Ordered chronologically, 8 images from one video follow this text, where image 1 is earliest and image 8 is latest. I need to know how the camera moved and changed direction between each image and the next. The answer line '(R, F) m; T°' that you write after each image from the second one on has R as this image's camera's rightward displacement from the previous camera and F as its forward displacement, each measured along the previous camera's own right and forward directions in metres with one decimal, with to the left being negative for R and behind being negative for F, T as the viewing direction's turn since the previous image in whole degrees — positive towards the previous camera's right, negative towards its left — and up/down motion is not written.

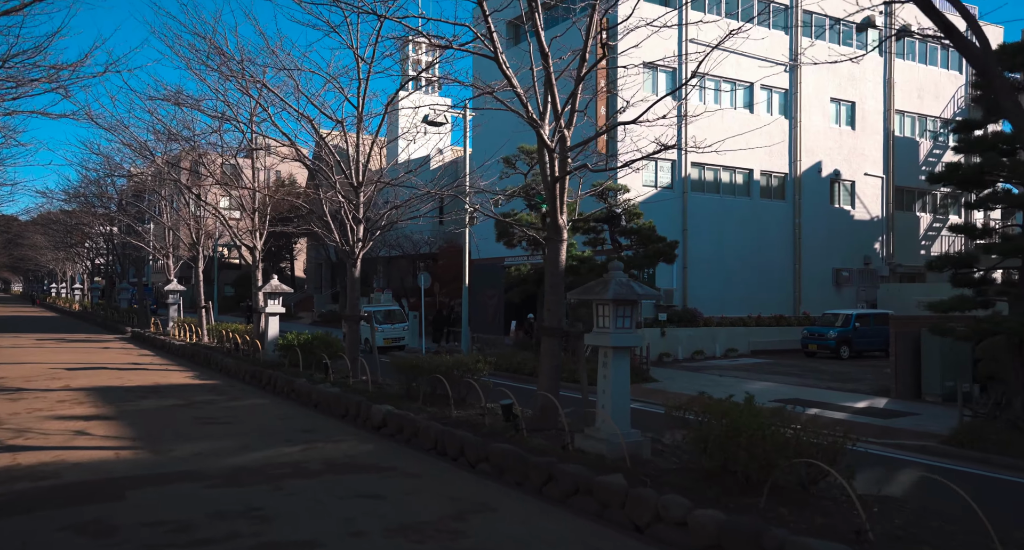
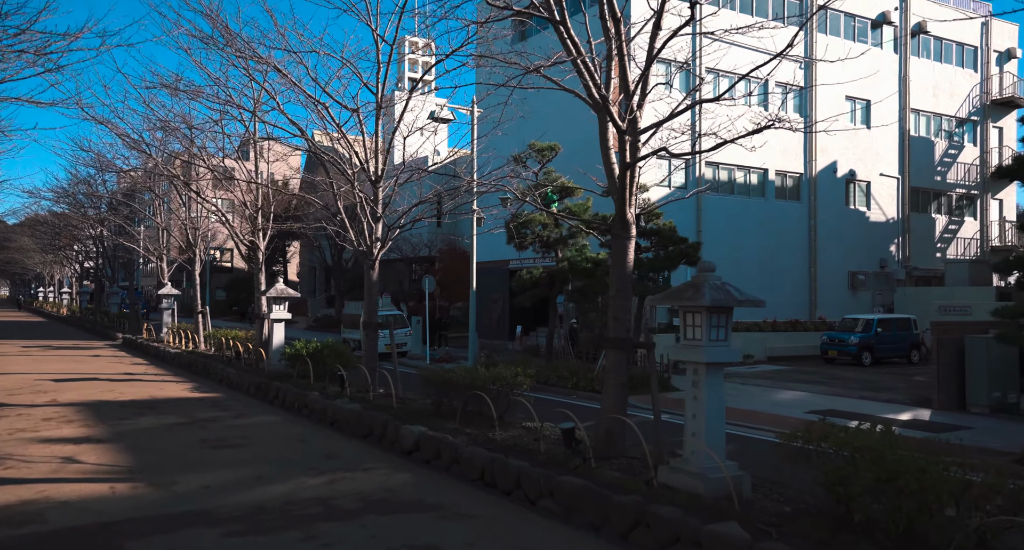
(-0.6, +1.0) m; +1°
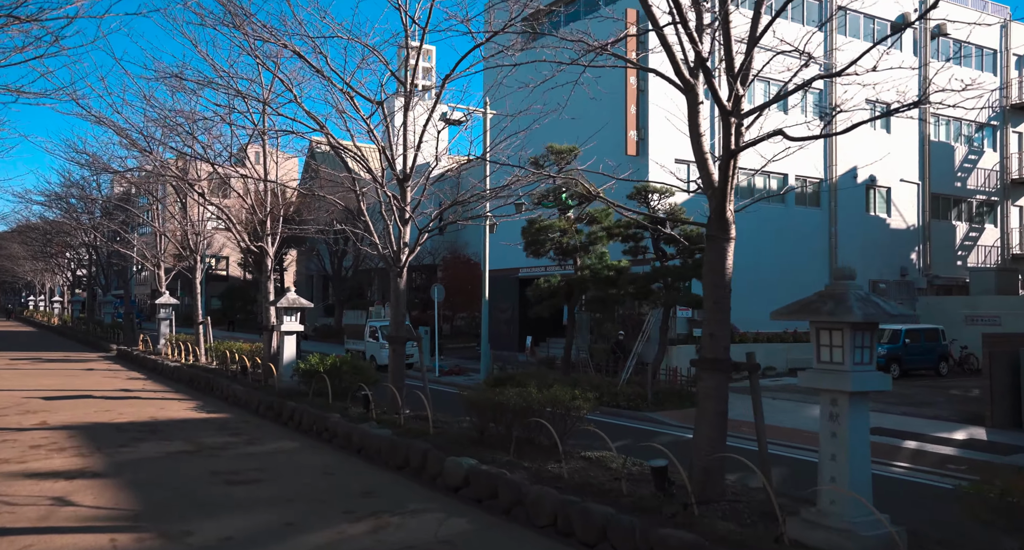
(-0.6, +1.0) m; 0°
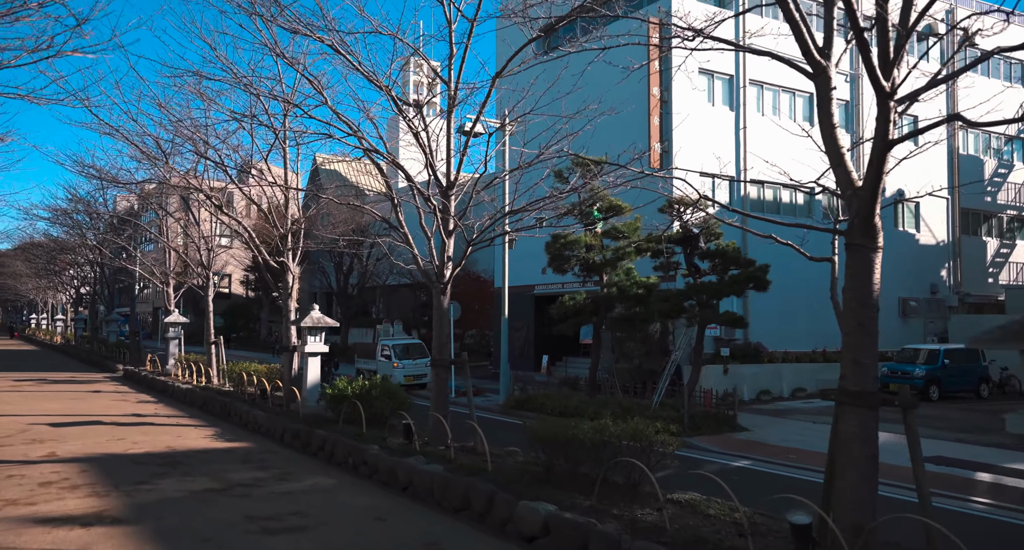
(-0.6, +0.9) m; 0°
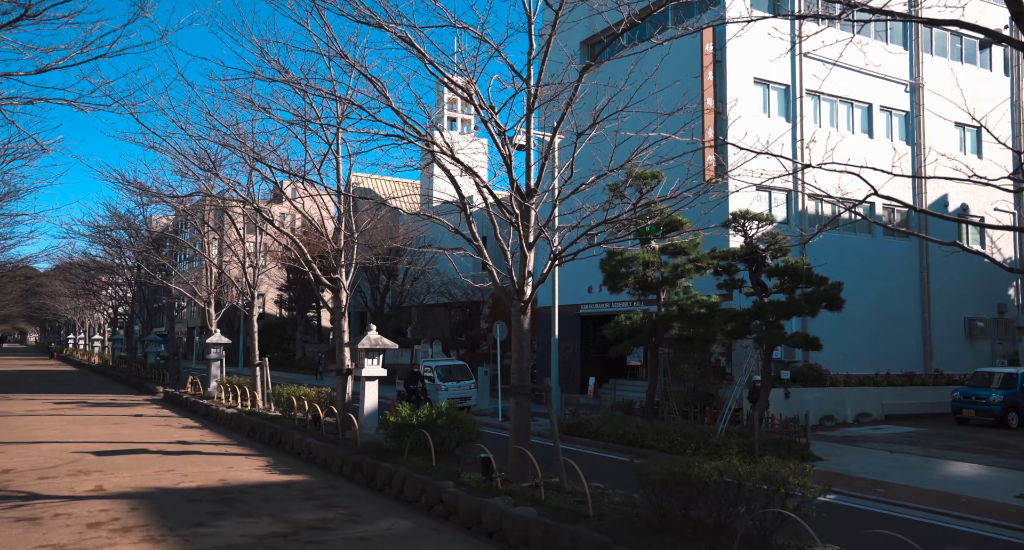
(-0.6, +0.8) m; -2°
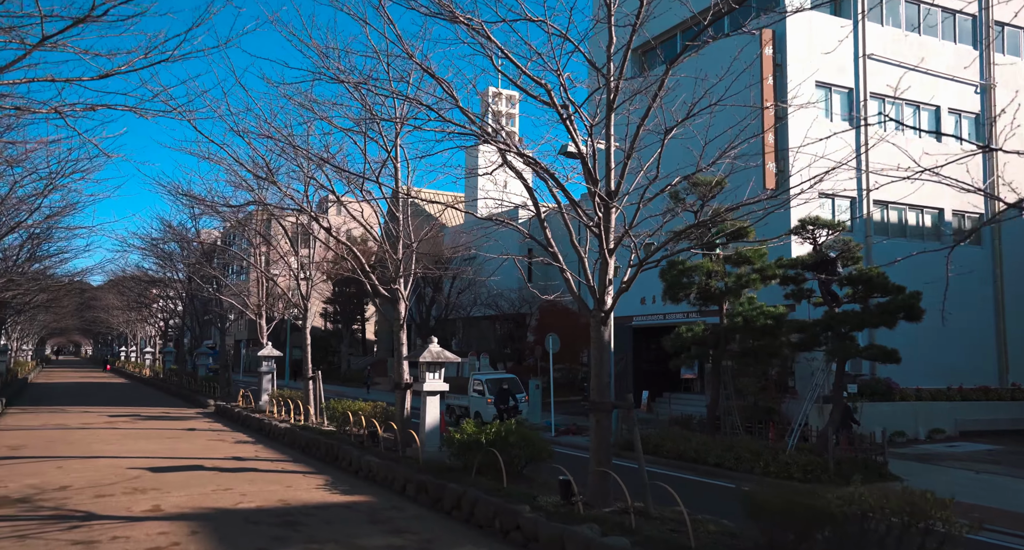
(-0.3, +0.5) m; -3°
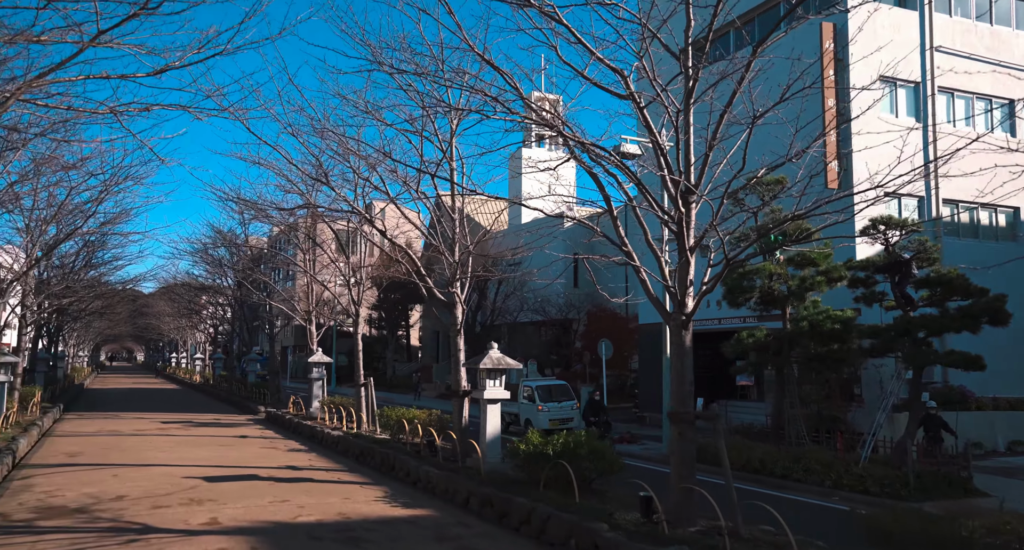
(-0.3, +0.5) m; -3°
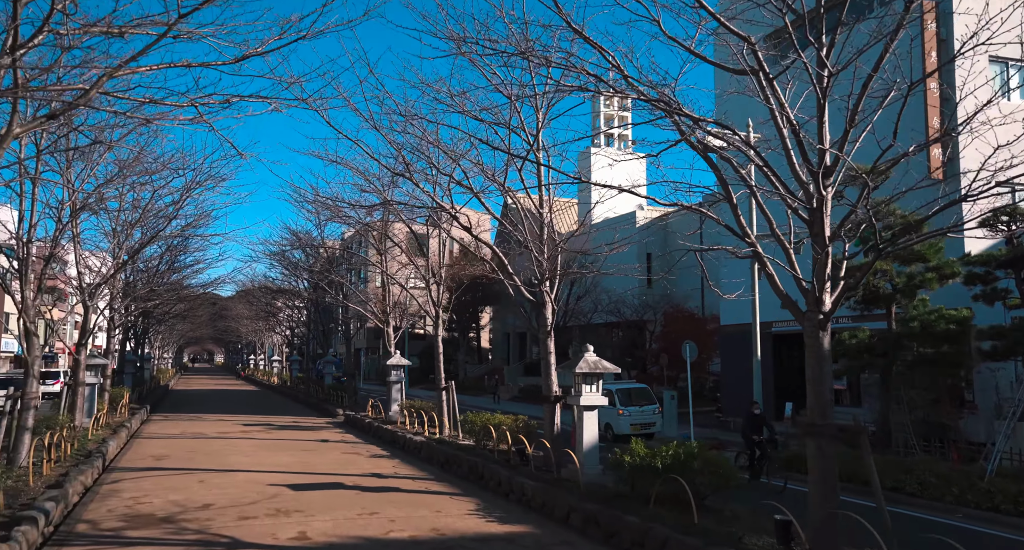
(-0.3, +0.7) m; -5°
